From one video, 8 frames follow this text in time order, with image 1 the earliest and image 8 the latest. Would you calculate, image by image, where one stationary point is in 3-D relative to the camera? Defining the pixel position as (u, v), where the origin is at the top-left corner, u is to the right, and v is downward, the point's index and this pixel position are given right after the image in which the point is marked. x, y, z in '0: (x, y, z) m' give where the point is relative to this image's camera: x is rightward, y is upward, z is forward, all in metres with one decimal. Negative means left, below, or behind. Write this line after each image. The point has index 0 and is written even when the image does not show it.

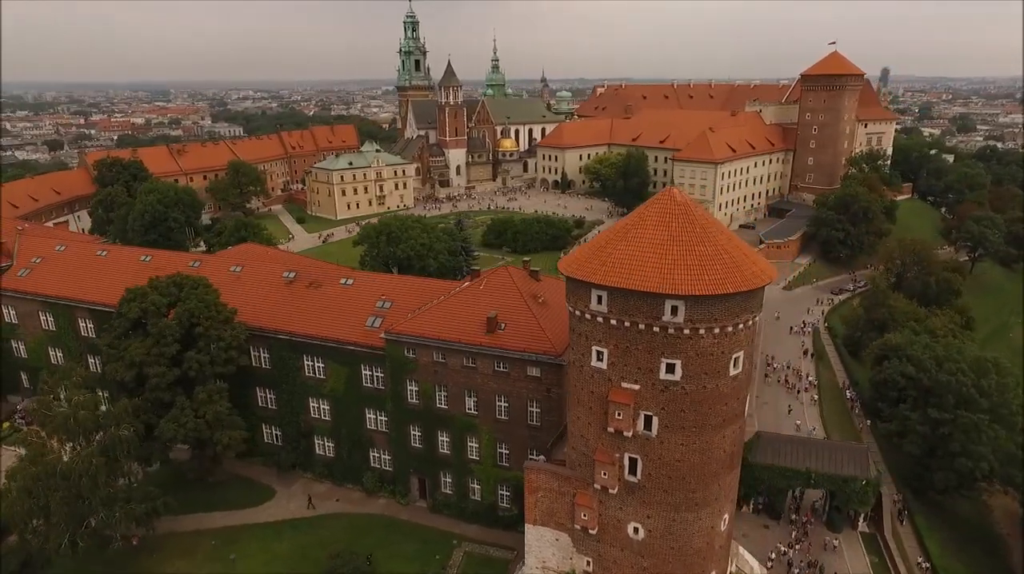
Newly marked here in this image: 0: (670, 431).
0: (+4.9, -4.5, +19.3) m
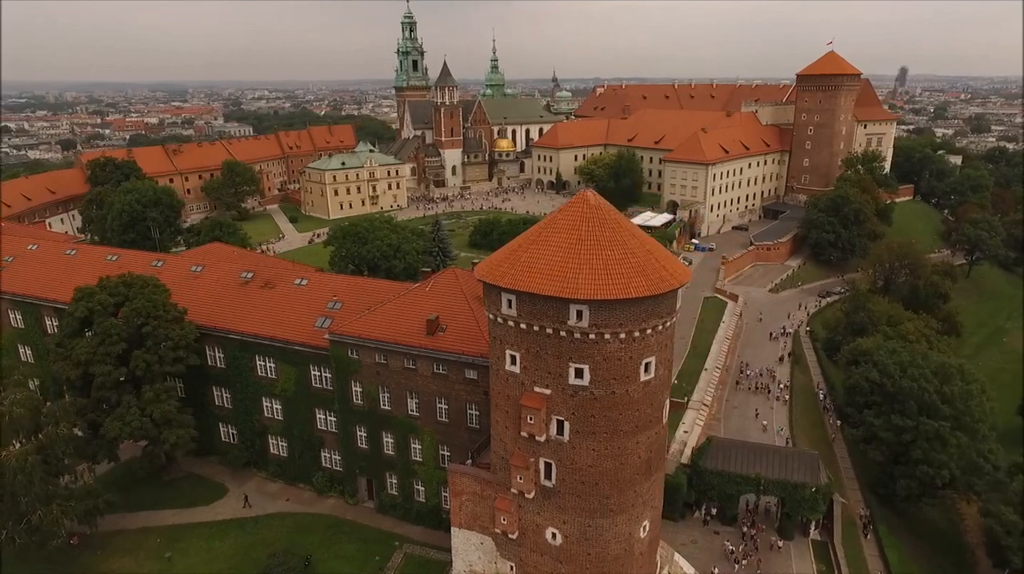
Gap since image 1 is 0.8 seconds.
0: (+2.1, -4.6, +19.1) m
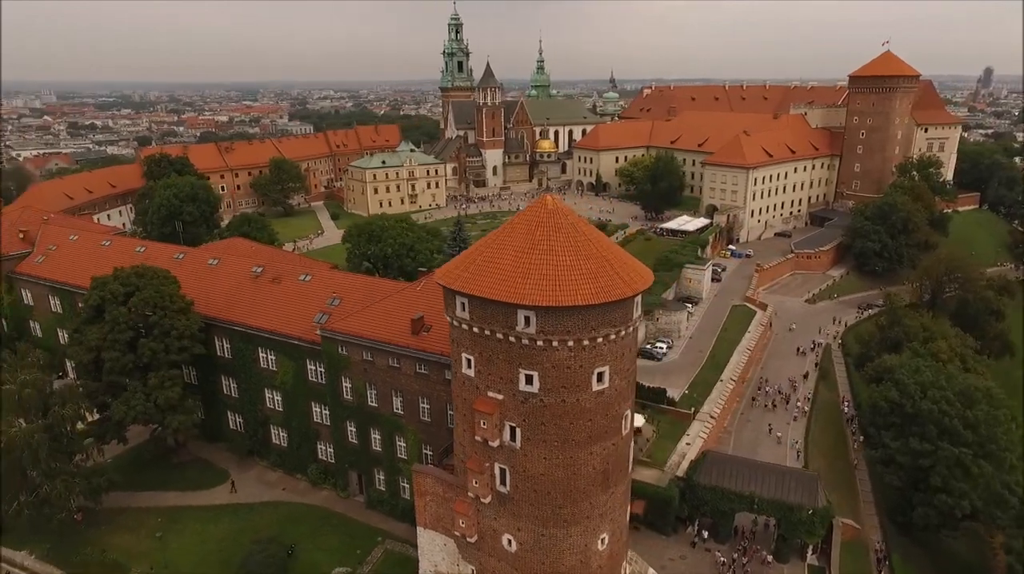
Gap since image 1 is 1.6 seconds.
0: (+0.6, -4.8, +18.9) m
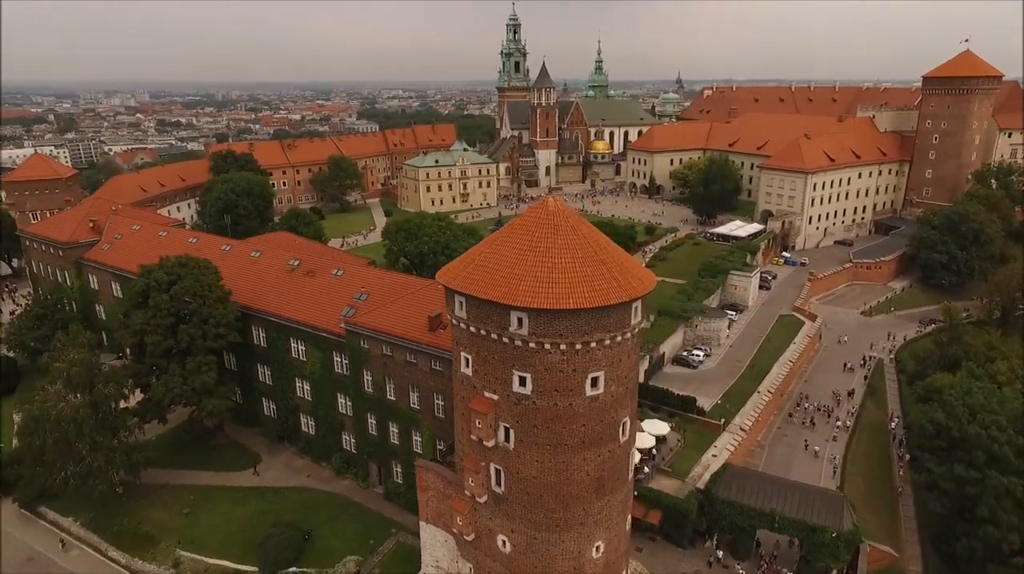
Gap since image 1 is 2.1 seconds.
0: (+0.4, -4.9, +18.8) m
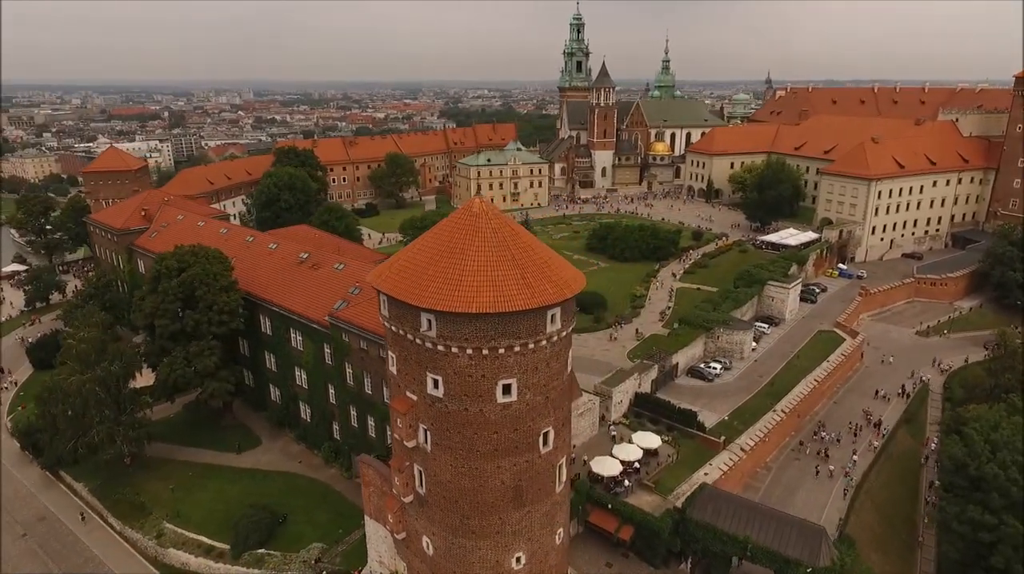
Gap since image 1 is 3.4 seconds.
0: (-2.2, -4.9, +18.7) m
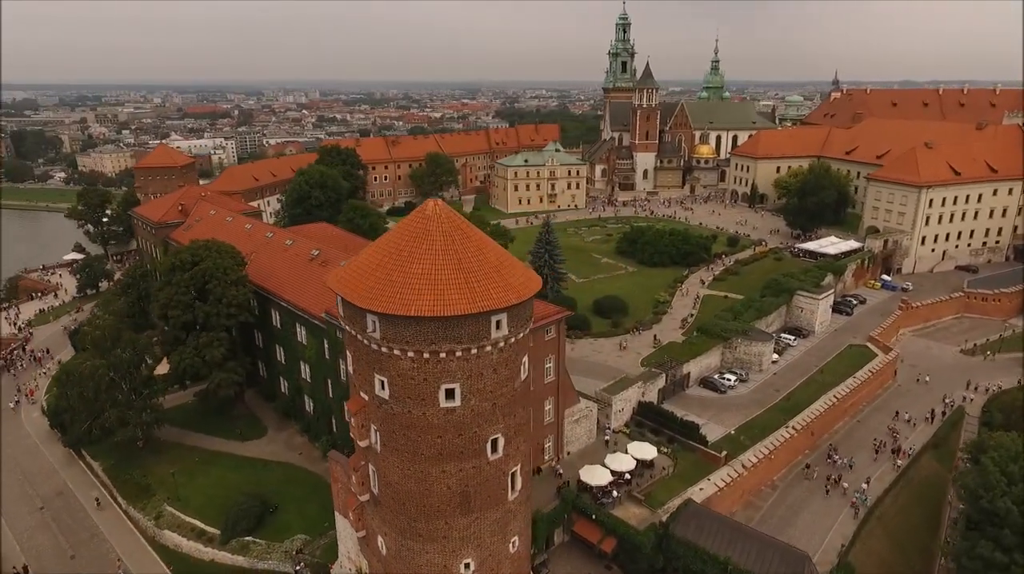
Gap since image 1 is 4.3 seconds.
0: (-3.8, -4.9, +18.7) m
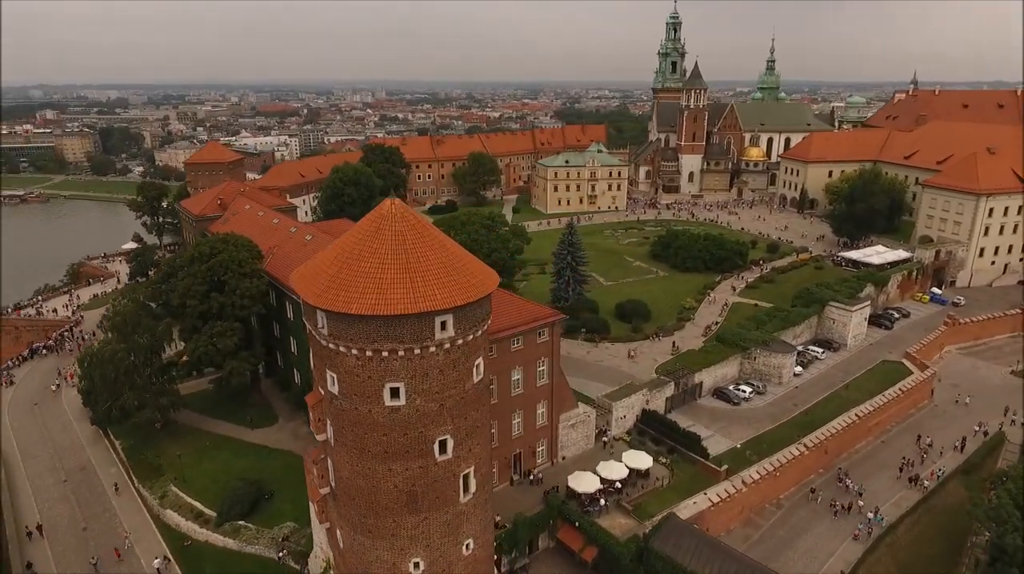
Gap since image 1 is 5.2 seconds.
0: (-5.3, -4.9, +19.0) m
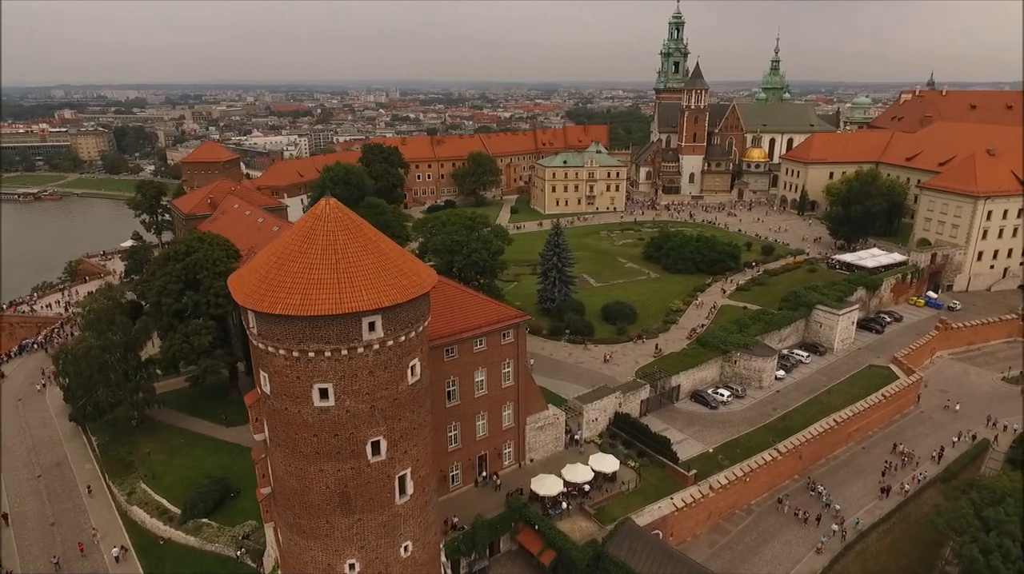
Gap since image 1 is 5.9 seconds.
0: (-7.3, -4.8, +18.9) m
